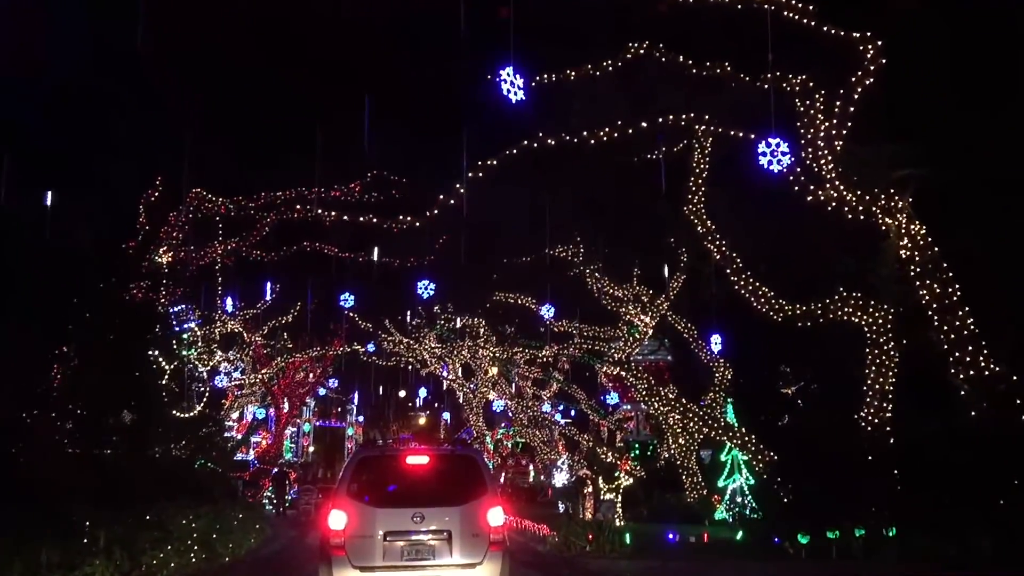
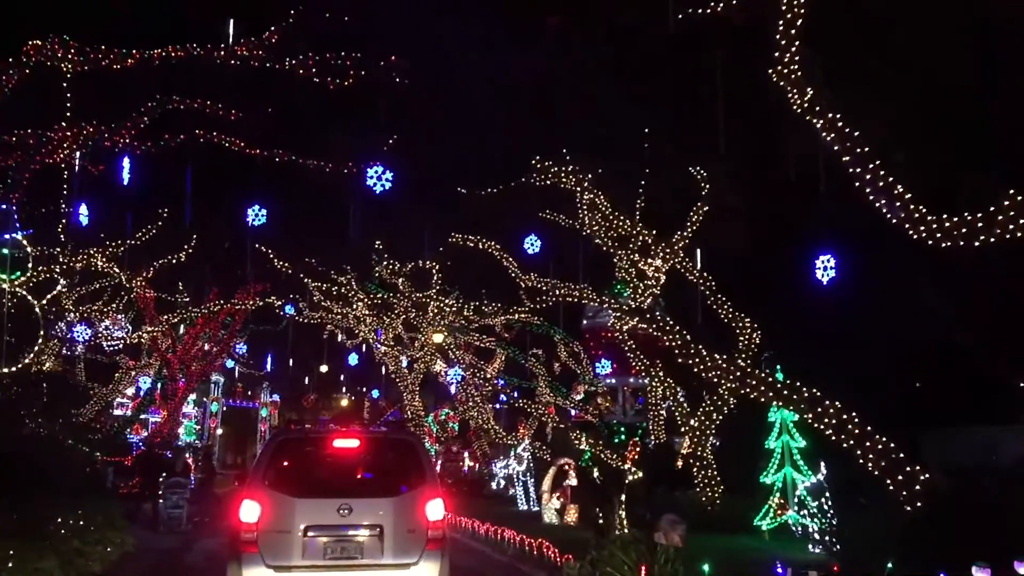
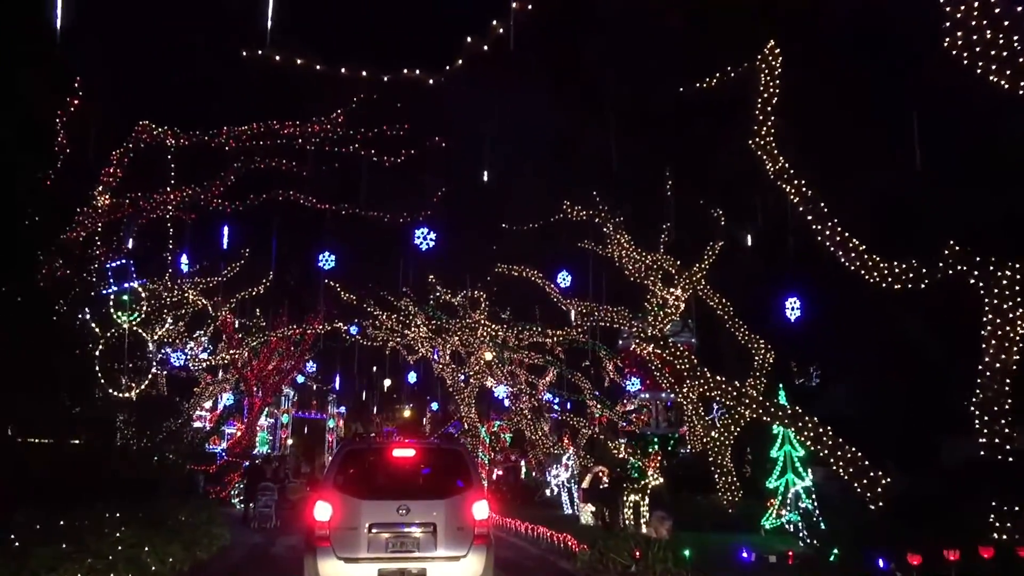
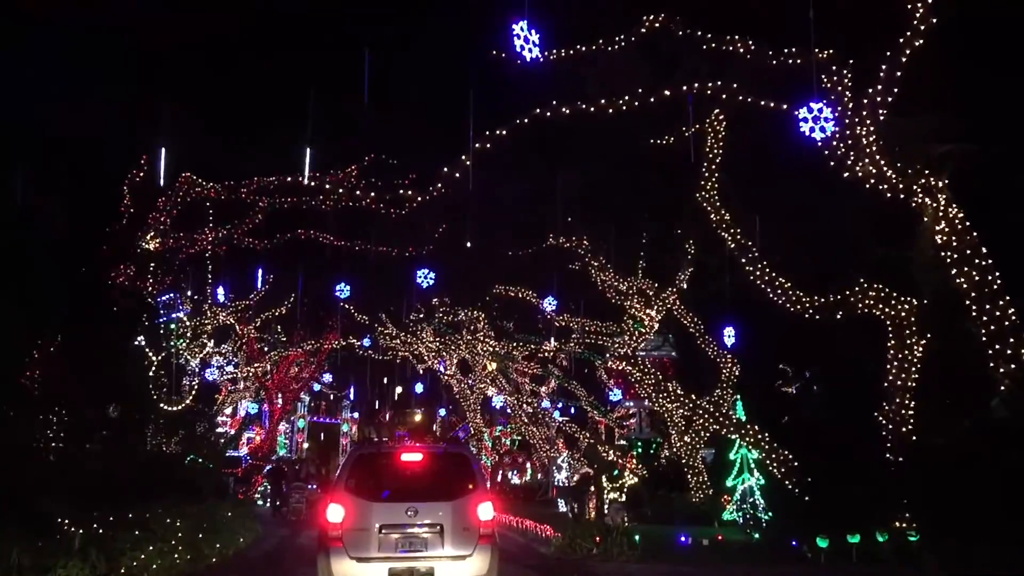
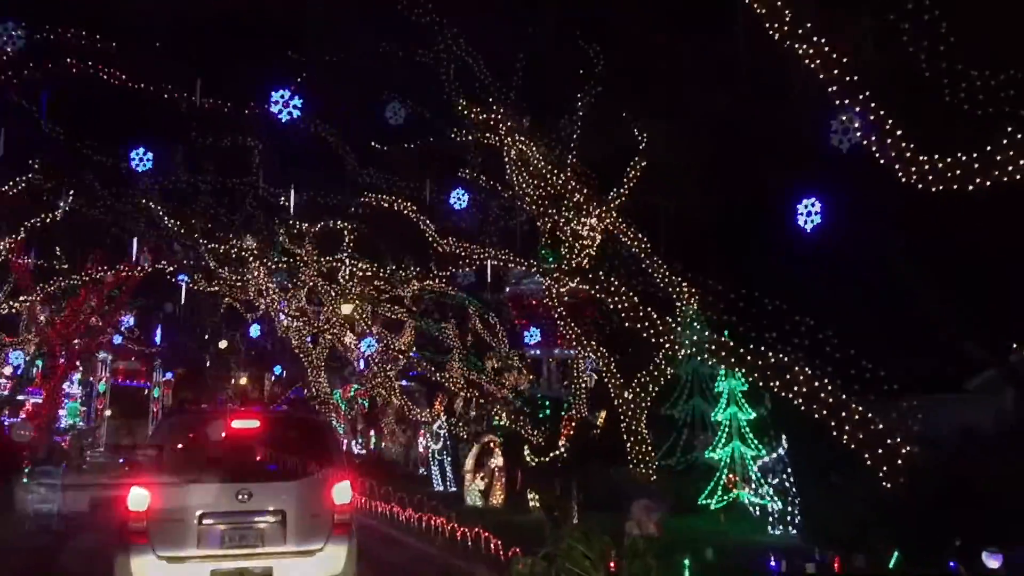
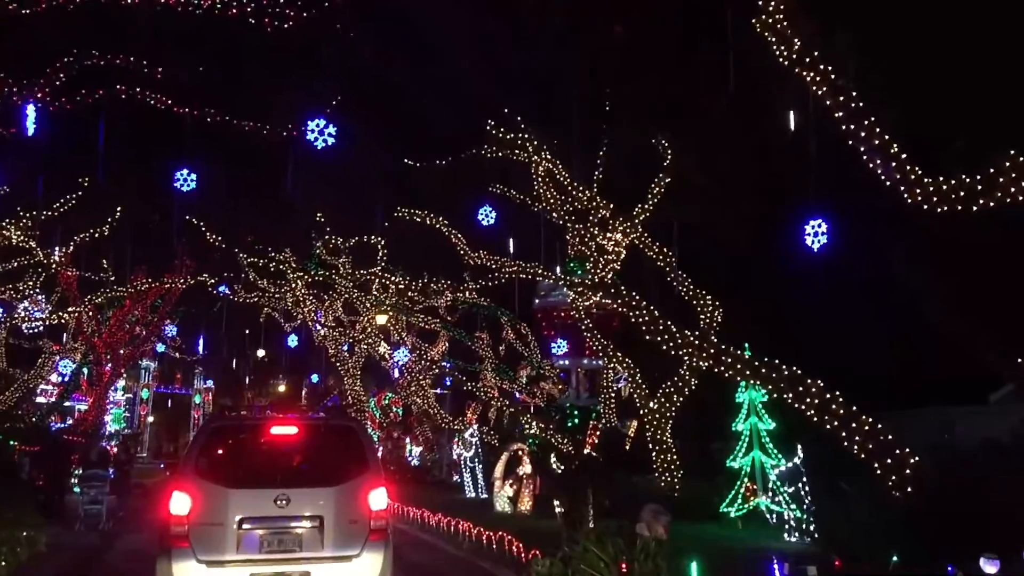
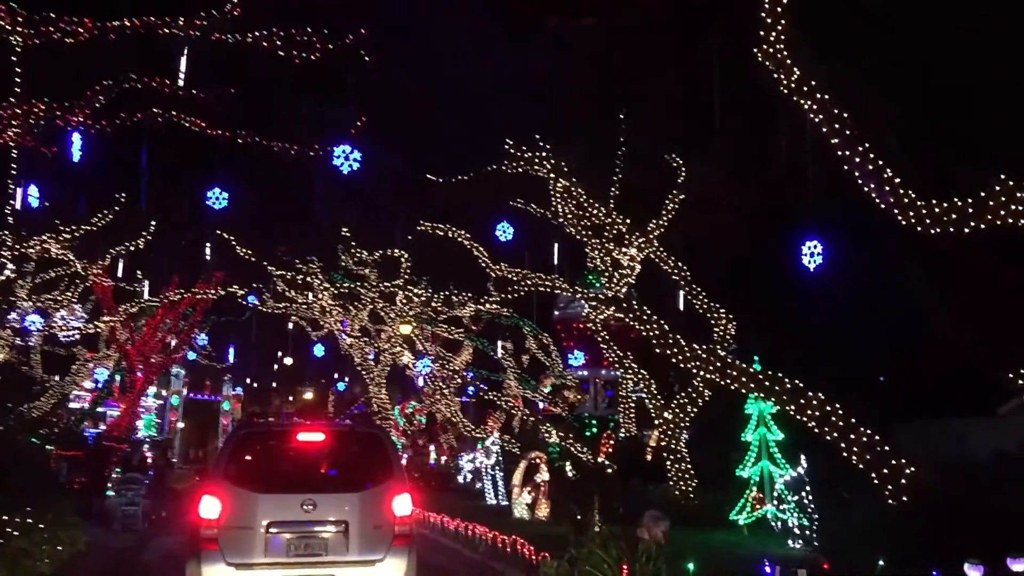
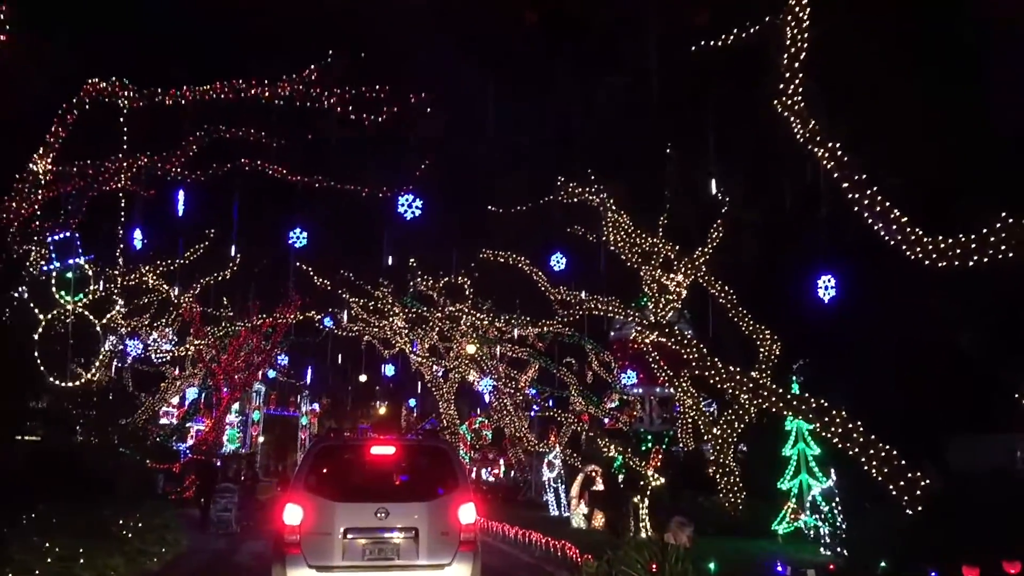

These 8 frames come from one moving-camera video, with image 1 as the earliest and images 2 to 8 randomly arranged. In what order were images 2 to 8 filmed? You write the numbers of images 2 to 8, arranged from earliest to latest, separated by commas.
4, 3, 8, 2, 7, 6, 5
